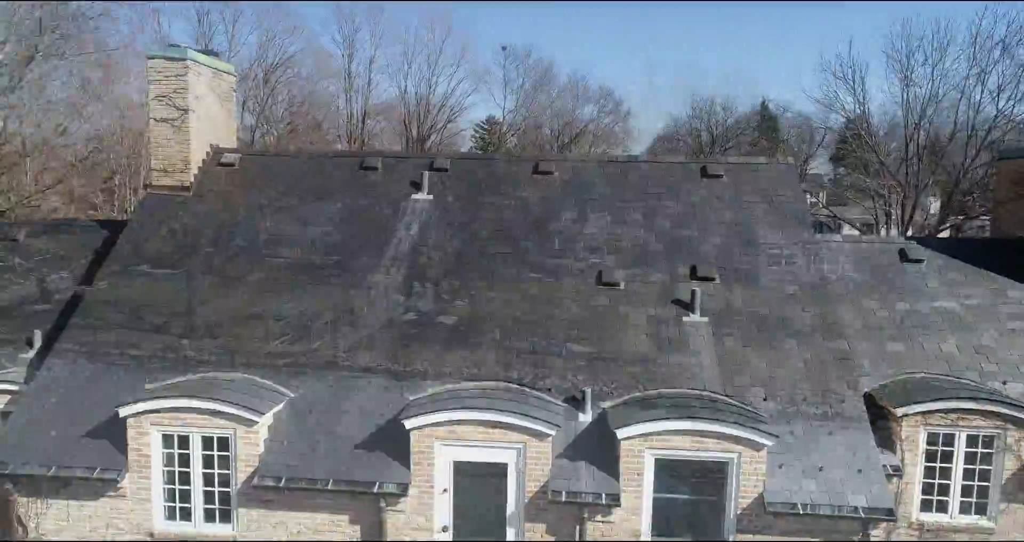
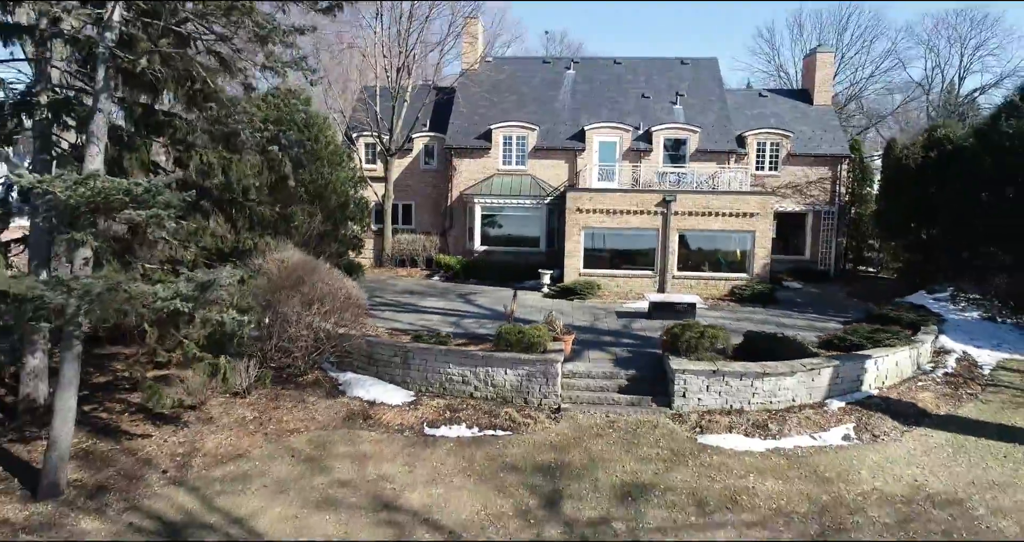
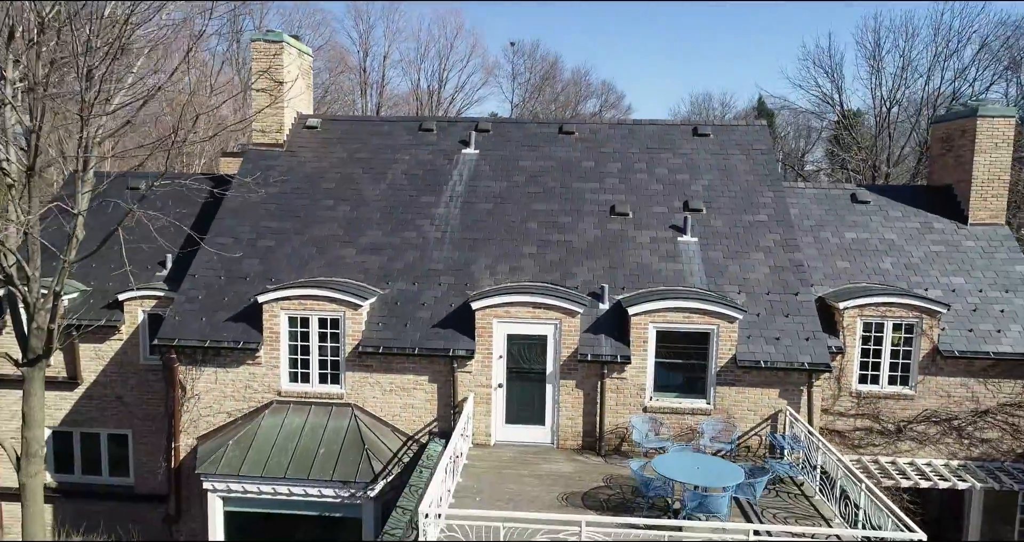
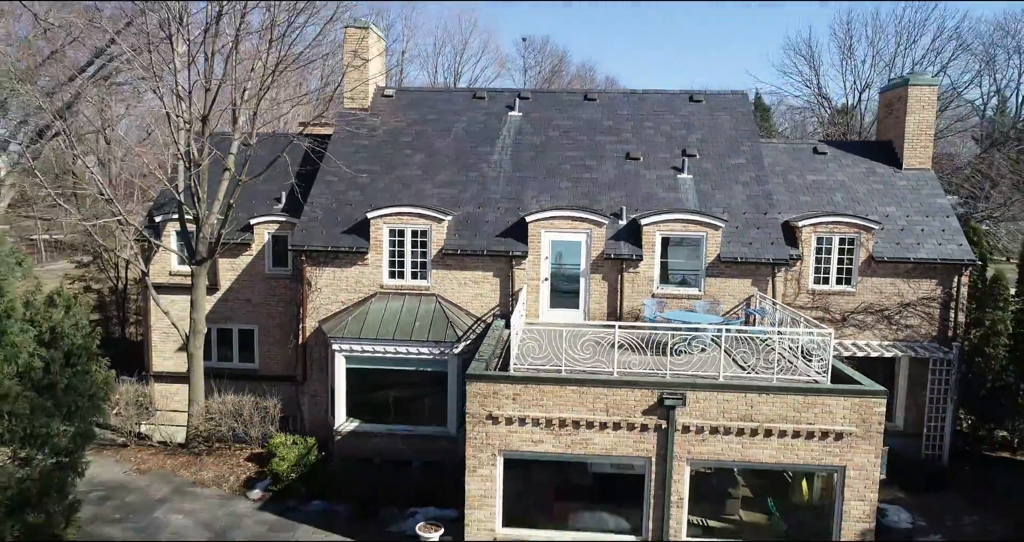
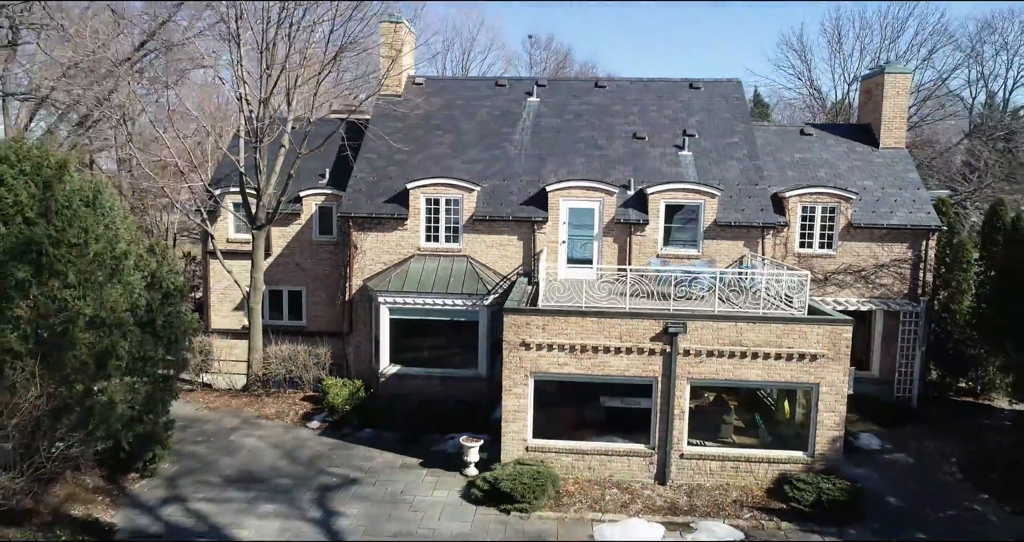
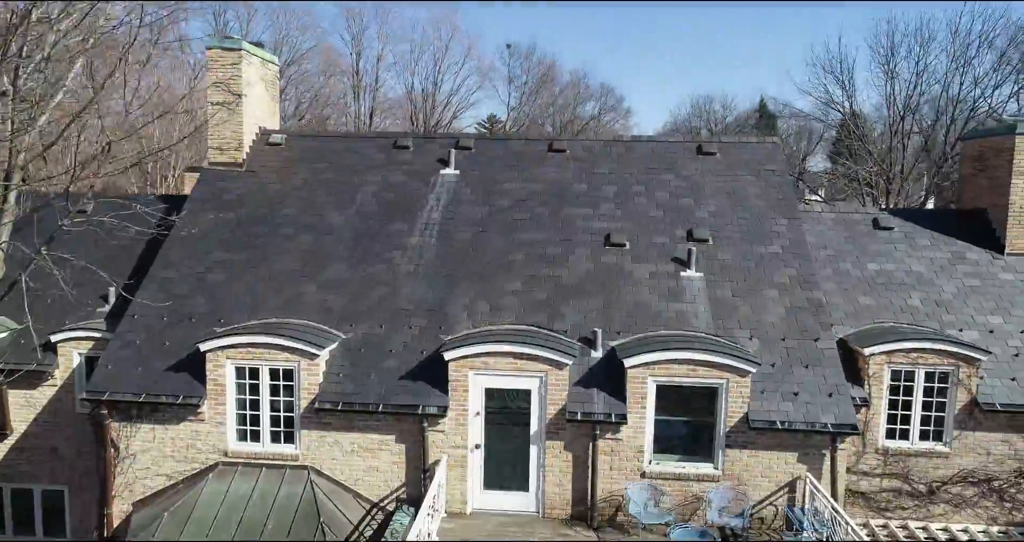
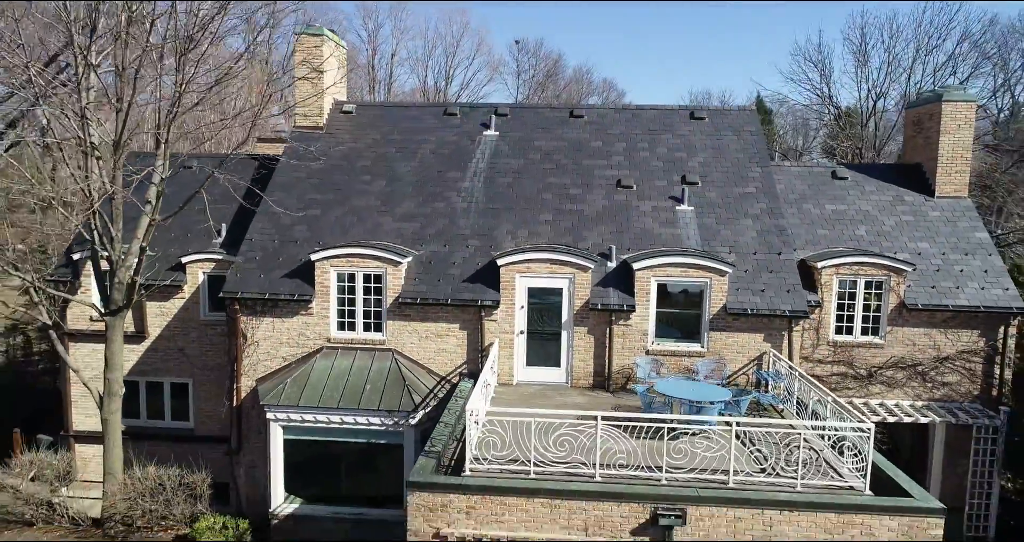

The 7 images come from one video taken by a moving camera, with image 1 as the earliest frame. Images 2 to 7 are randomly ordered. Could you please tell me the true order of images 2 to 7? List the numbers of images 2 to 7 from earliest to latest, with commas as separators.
6, 3, 7, 4, 5, 2
